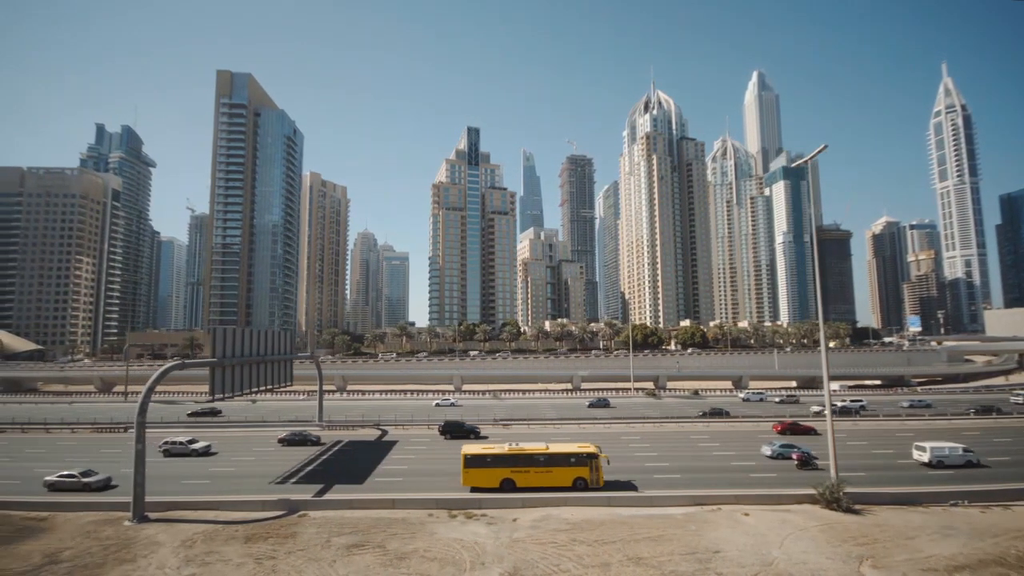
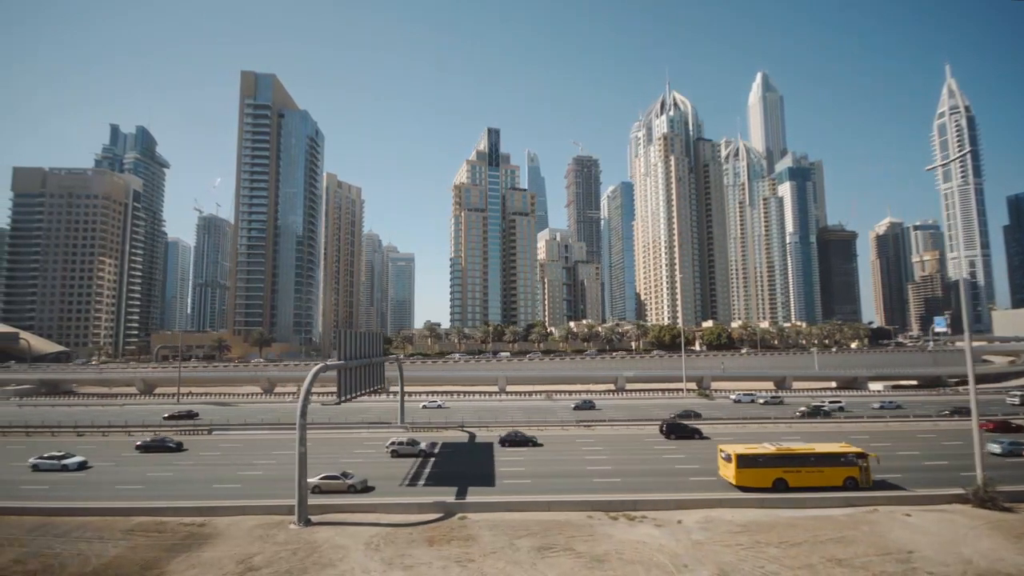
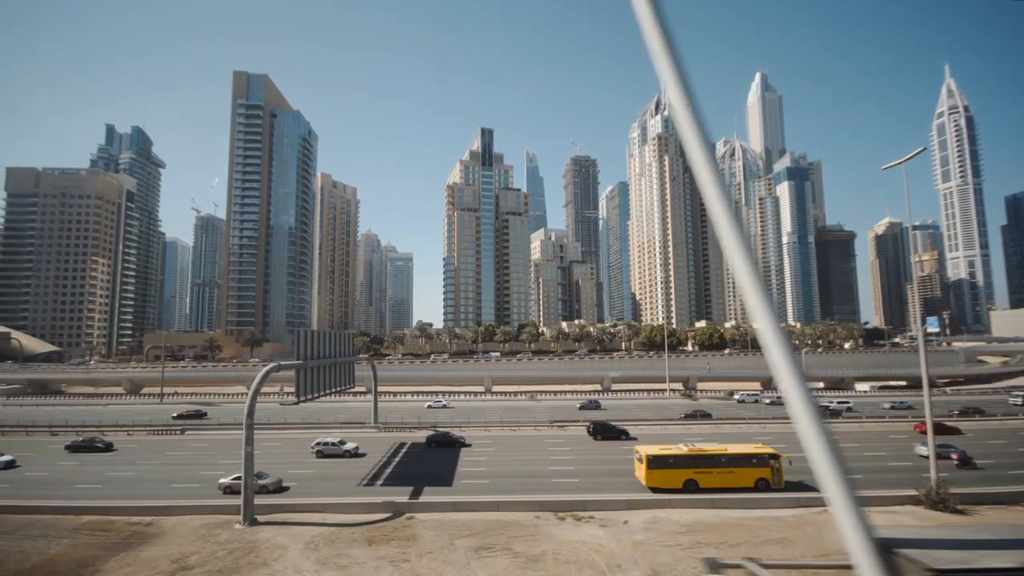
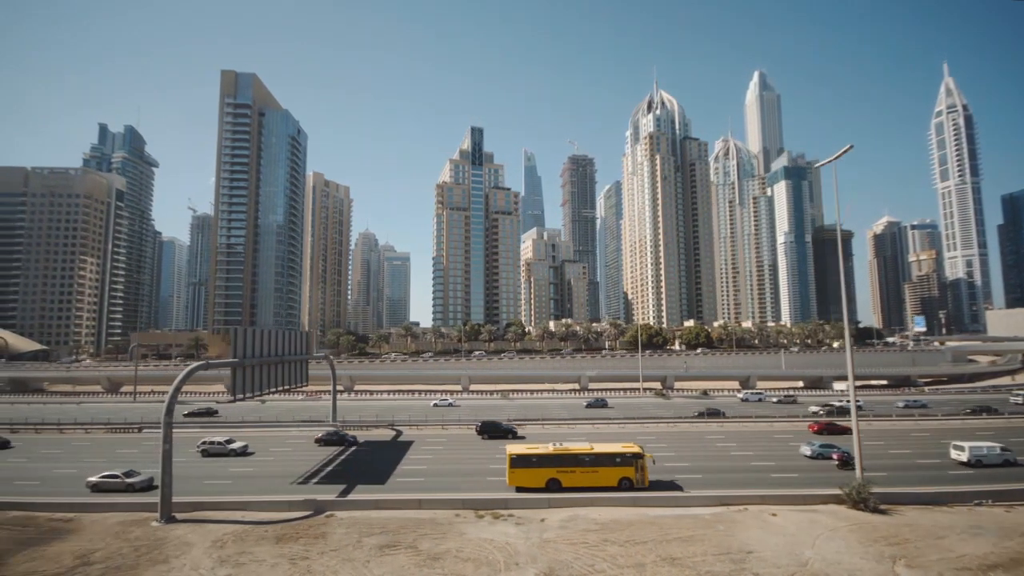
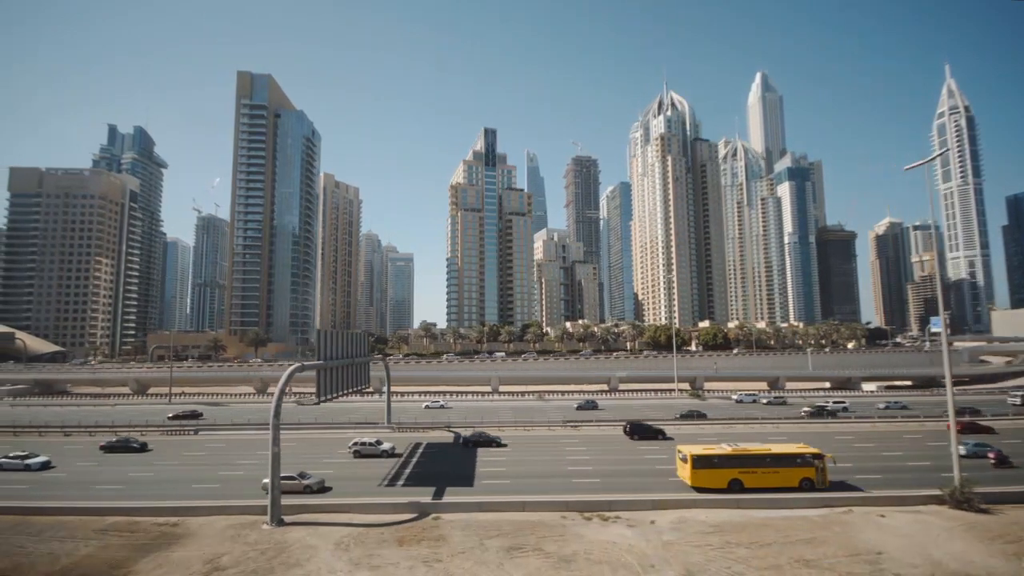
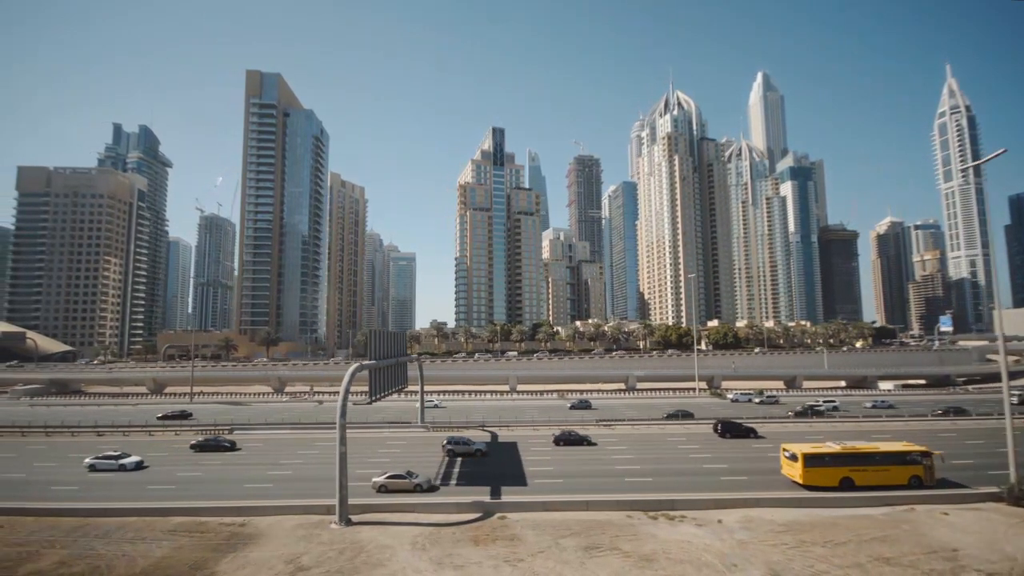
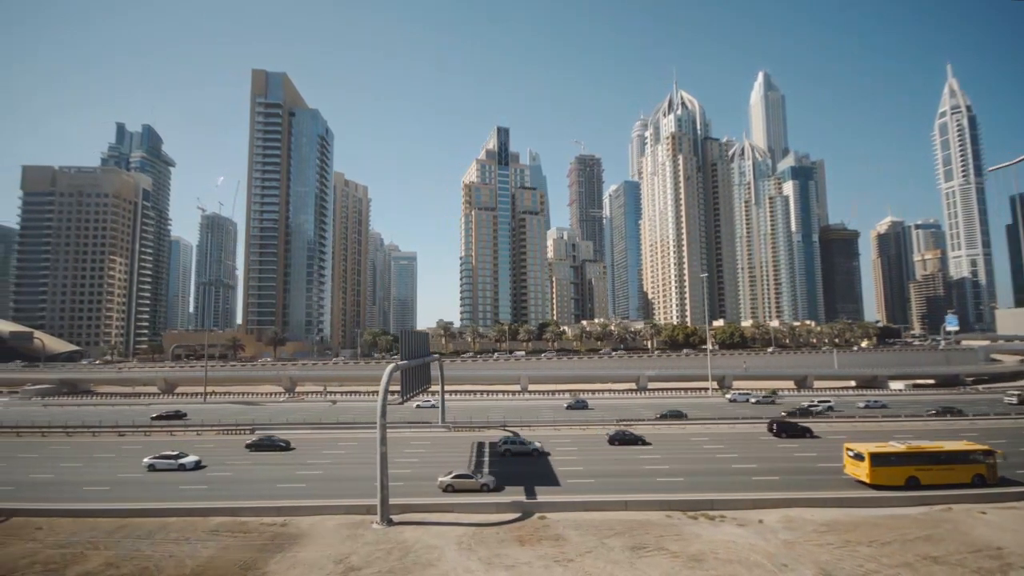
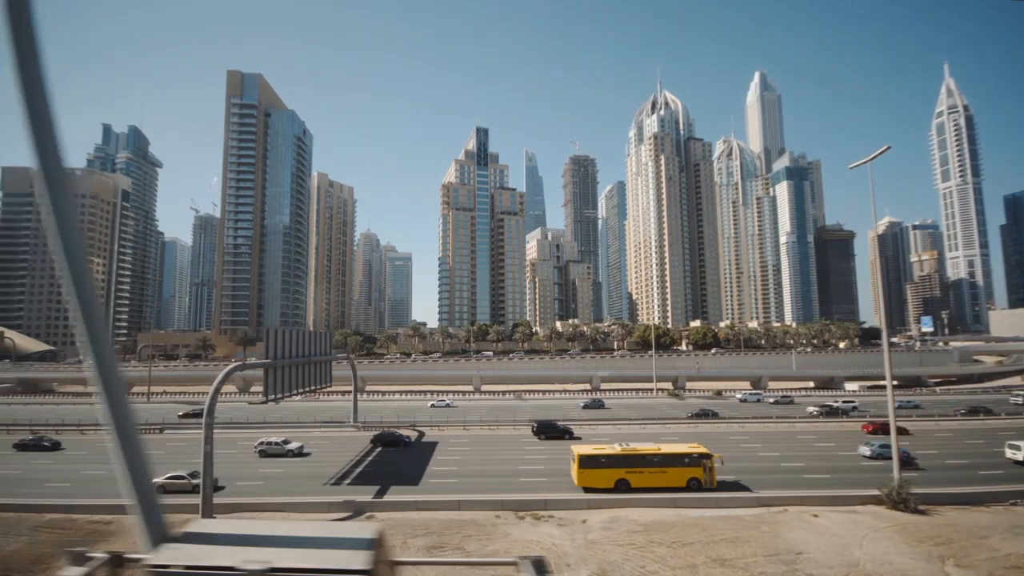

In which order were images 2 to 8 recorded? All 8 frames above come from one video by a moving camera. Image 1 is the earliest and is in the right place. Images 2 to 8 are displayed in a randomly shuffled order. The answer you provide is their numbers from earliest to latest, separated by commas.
4, 8, 3, 5, 2, 6, 7
